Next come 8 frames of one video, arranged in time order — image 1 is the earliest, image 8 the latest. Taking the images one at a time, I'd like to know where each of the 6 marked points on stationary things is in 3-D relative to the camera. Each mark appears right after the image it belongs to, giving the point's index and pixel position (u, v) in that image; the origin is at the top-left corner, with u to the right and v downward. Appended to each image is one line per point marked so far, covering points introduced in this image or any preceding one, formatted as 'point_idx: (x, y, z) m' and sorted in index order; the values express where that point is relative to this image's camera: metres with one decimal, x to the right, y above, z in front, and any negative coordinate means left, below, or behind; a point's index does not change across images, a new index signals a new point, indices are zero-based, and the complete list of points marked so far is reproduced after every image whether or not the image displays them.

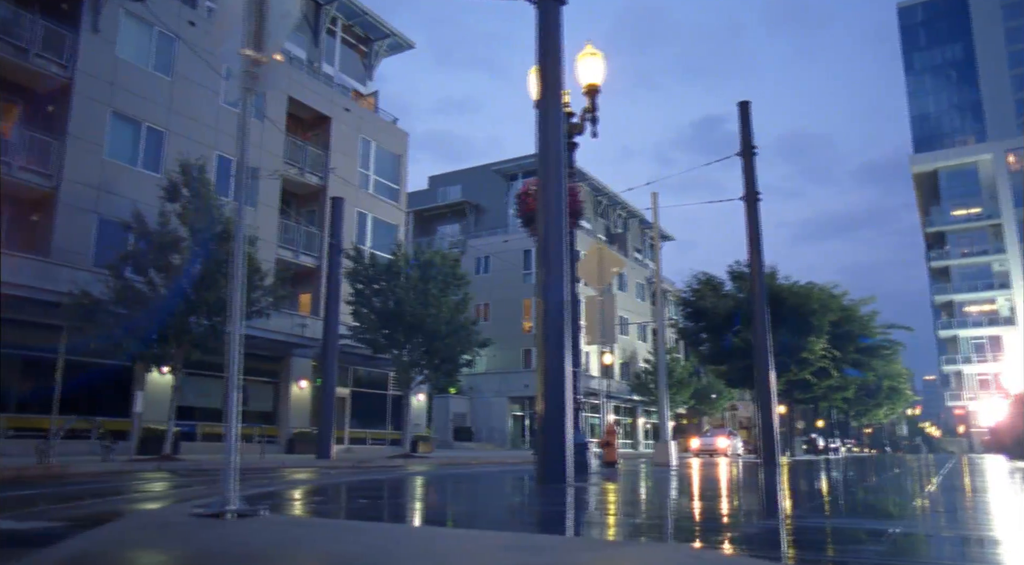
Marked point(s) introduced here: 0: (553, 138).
0: (+0.5, +1.8, +9.2) m
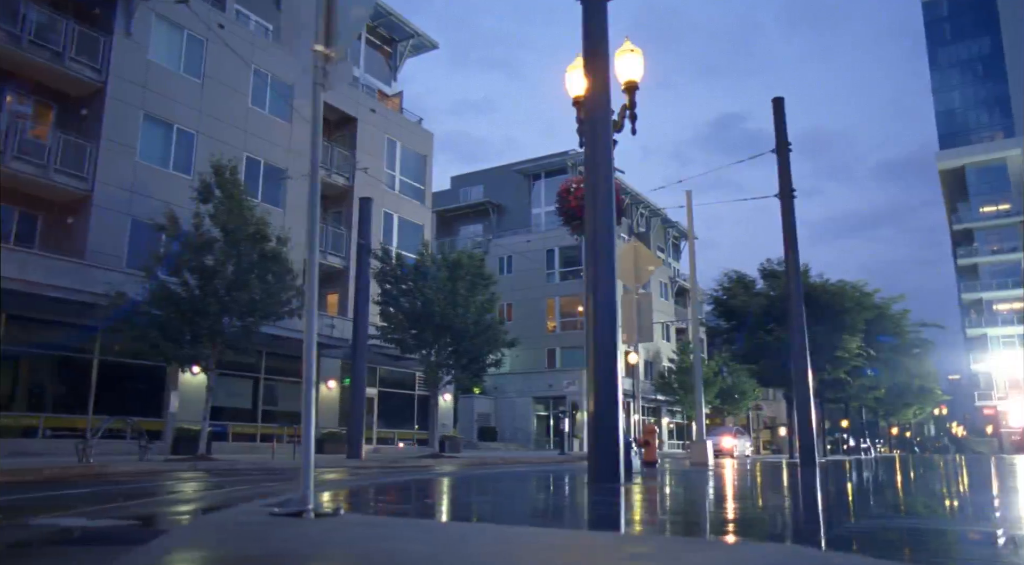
0: (+1.1, +1.8, +9.1) m
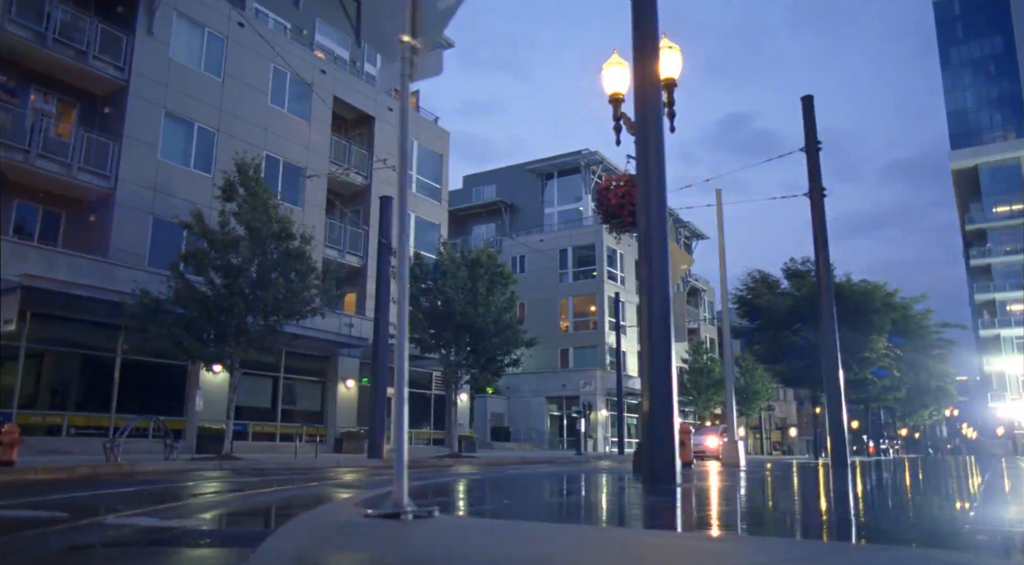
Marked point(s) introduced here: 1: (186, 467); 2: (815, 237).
0: (+1.7, +1.8, +9.0) m
1: (-8.2, -4.7, +18.5) m
2: (+7.2, +1.1, +17.6) m
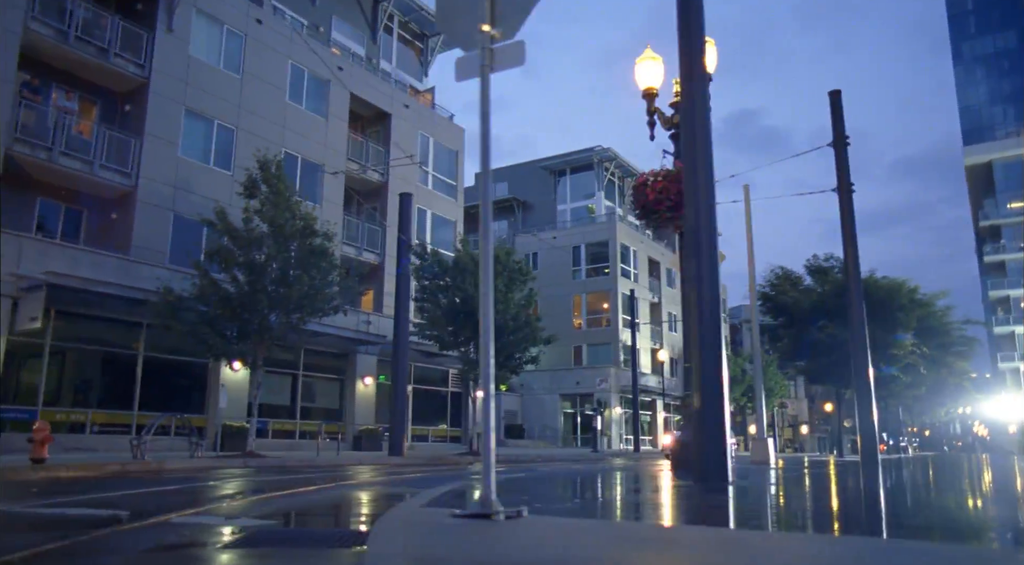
0: (+2.3, +1.8, +8.8) m
1: (-7.5, -4.6, +18.5) m
2: (+7.8, +1.2, +17.4) m
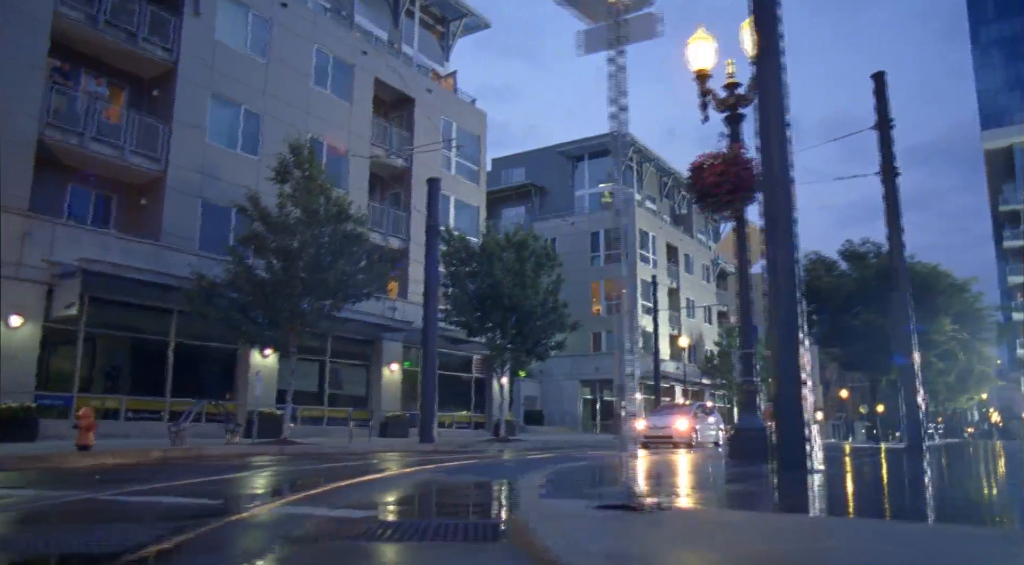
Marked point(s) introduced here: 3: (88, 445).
0: (+3.1, +2.0, +8.6) m
1: (-6.6, -4.2, +18.4) m
2: (+8.8, +1.5, +17.1) m
3: (-8.4, -3.2, +14.4) m
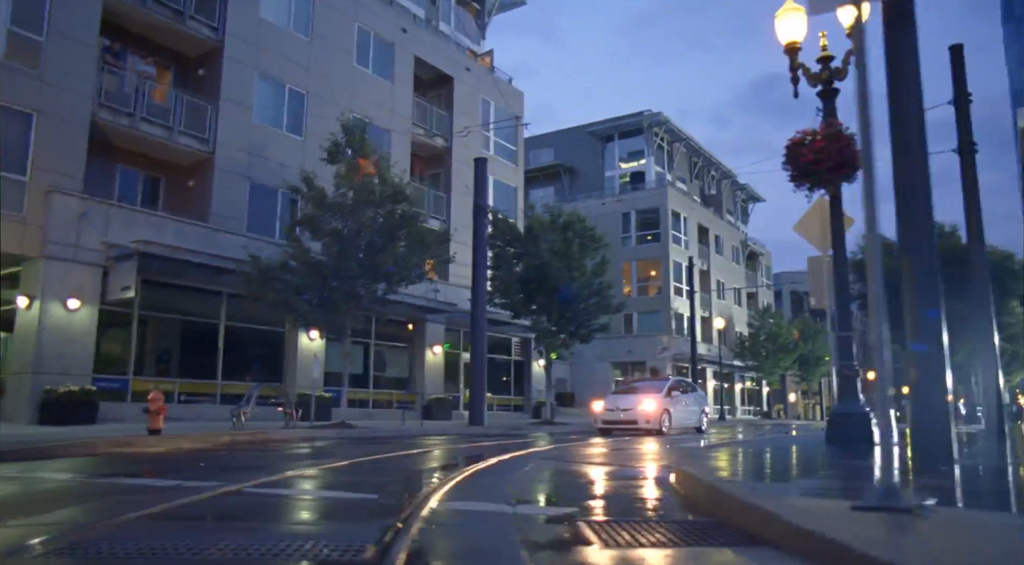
0: (+4.4, +2.2, +8.1) m
1: (-5.1, -3.8, +18.3) m
2: (+10.2, +1.9, +16.6) m
3: (-6.9, -2.8, +14.3) m
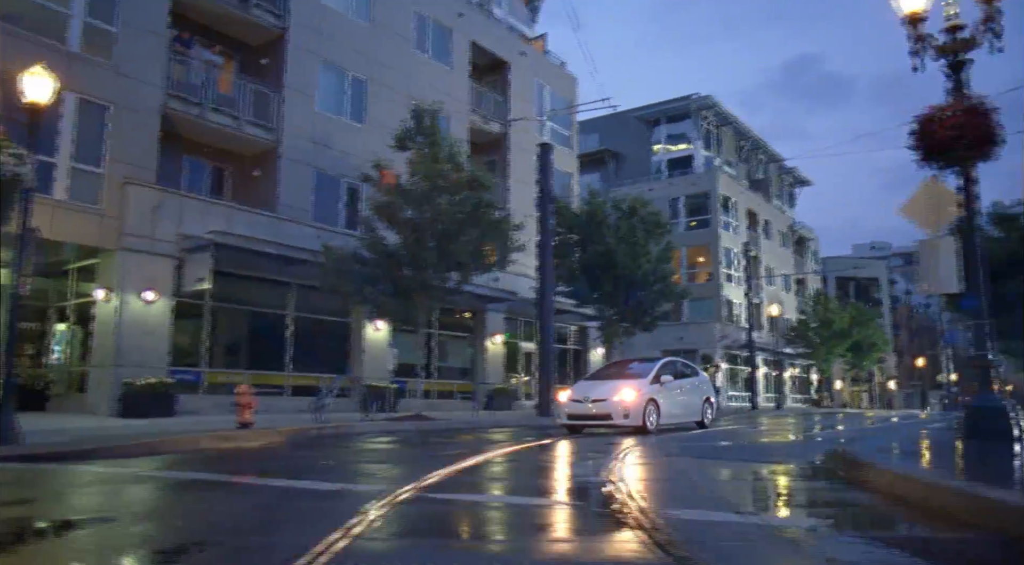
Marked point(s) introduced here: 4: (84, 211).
0: (+5.9, +2.4, +7.4) m
1: (-3.1, -3.6, +18.0) m
2: (+12.1, +2.3, +15.6) m
3: (-5.1, -2.7, +14.1) m
4: (-10.0, +1.7, +17.2) m
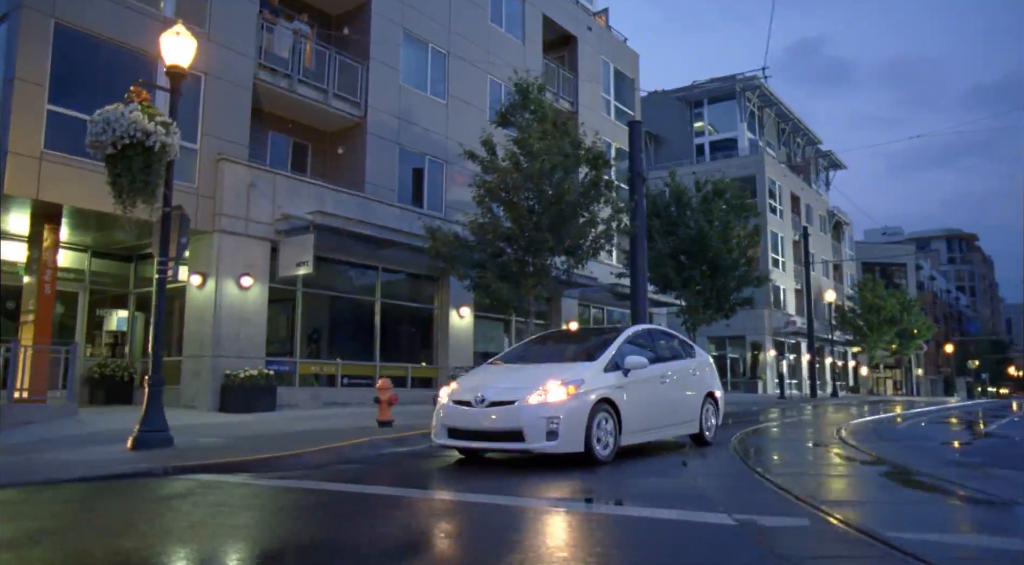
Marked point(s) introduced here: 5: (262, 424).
0: (+8.8, +2.5, +6.2) m
1: (-0.3, -3.2, +16.9) m
2: (+14.9, +2.6, +14.5) m
3: (-2.3, -2.4, +12.9) m
4: (-7.2, +2.0, +16.0) m
5: (-5.2, -2.9, +15.1) m
